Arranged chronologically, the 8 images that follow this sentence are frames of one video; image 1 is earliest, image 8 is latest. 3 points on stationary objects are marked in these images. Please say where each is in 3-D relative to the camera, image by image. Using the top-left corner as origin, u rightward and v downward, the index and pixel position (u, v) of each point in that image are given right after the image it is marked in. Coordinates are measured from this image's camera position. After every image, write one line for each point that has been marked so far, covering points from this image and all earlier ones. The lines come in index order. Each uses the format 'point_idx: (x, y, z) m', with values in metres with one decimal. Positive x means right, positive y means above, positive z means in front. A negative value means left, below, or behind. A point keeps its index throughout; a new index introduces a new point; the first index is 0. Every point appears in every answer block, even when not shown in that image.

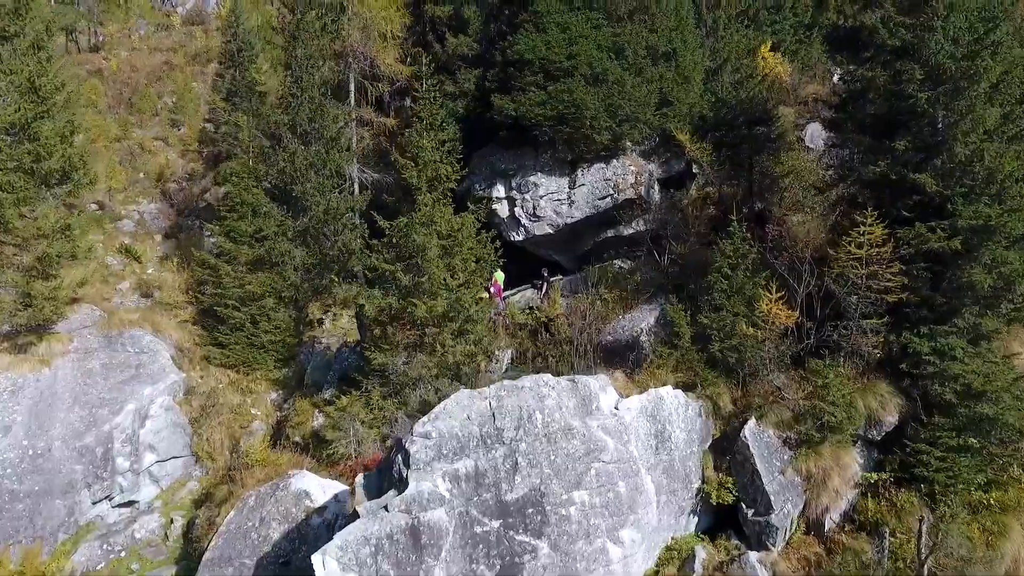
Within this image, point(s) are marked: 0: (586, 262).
0: (+1.8, +0.6, +15.3) m
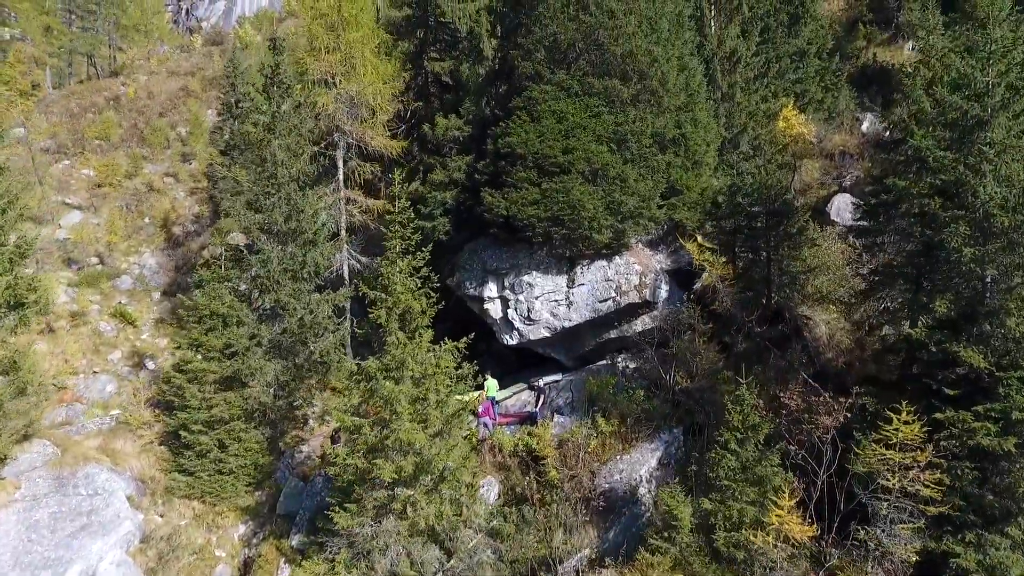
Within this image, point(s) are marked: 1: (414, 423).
0: (+1.7, -1.7, +14.1) m
1: (-1.7, -2.0, +9.8) m
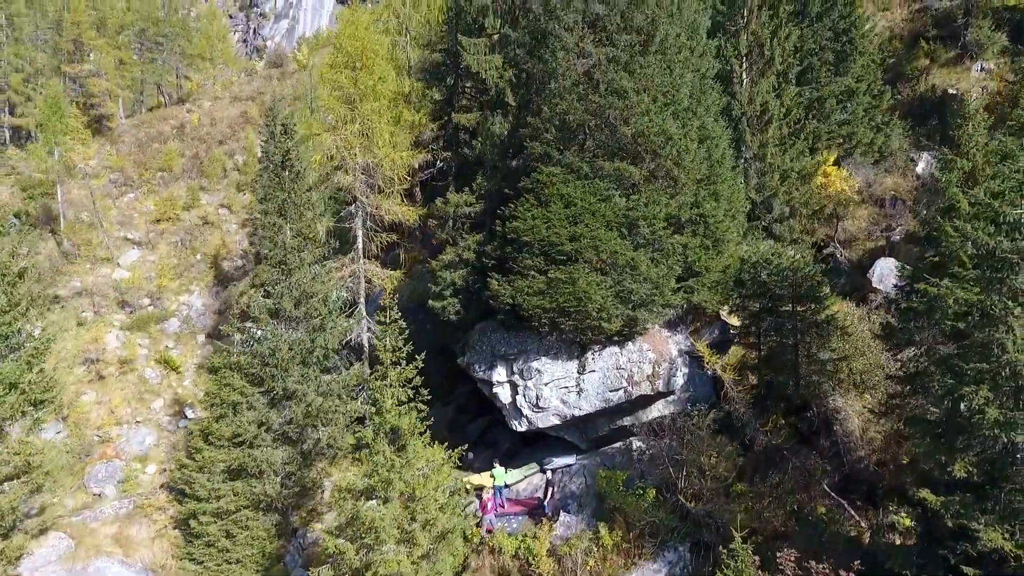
0: (+2.0, -3.5, +13.6) m
1: (-1.8, -3.7, +9.6) m
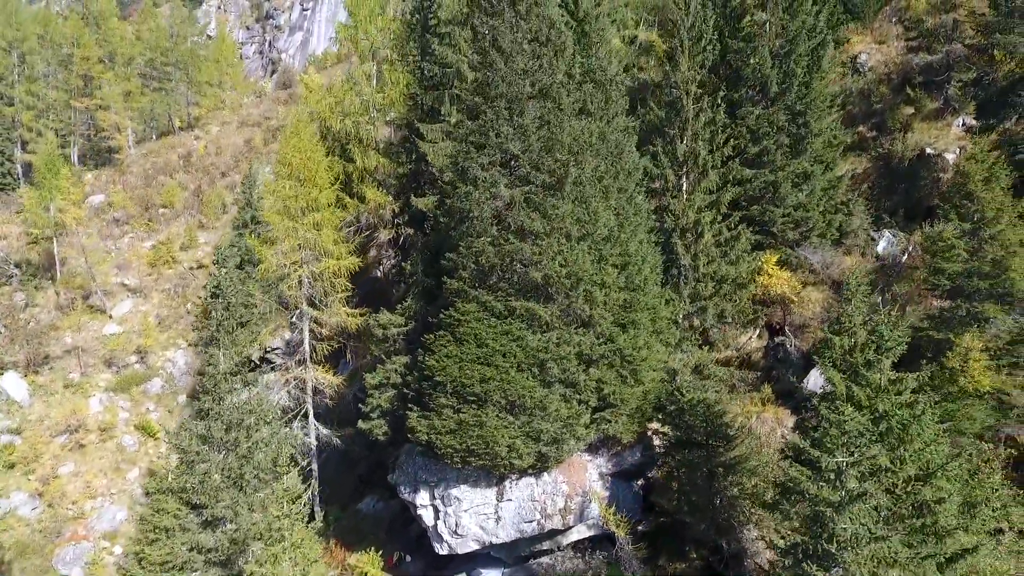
0: (+0.3, -6.2, +13.9) m
1: (-3.6, -6.5, +10.1) m
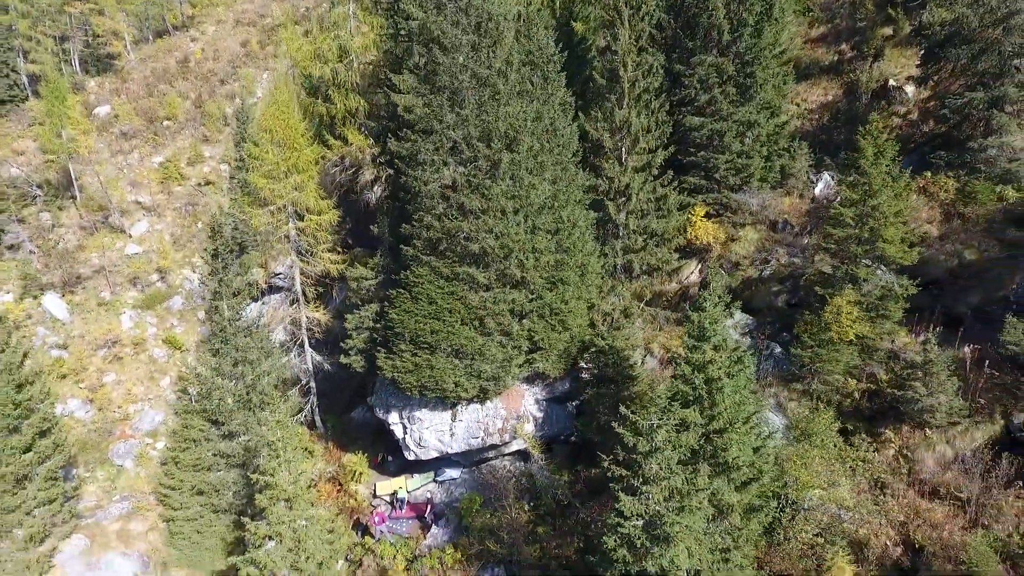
0: (-1.0, -5.0, +17.6) m
1: (-5.0, -6.1, +13.9) m
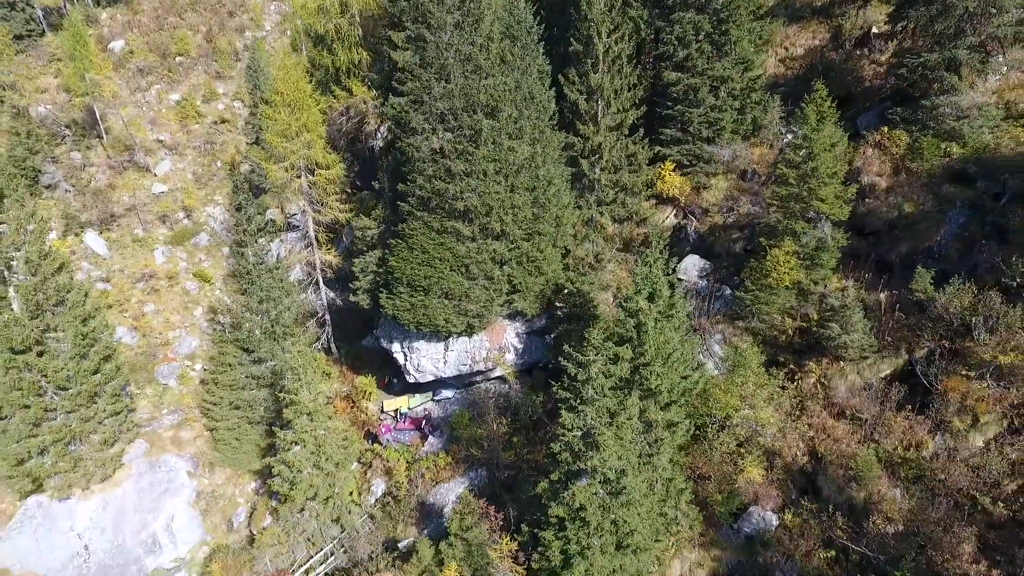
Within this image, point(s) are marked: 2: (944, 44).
0: (-1.5, -3.3, +20.6) m
1: (-5.5, -4.8, +17.3) m
2: (+13.0, +7.4, +18.7) m
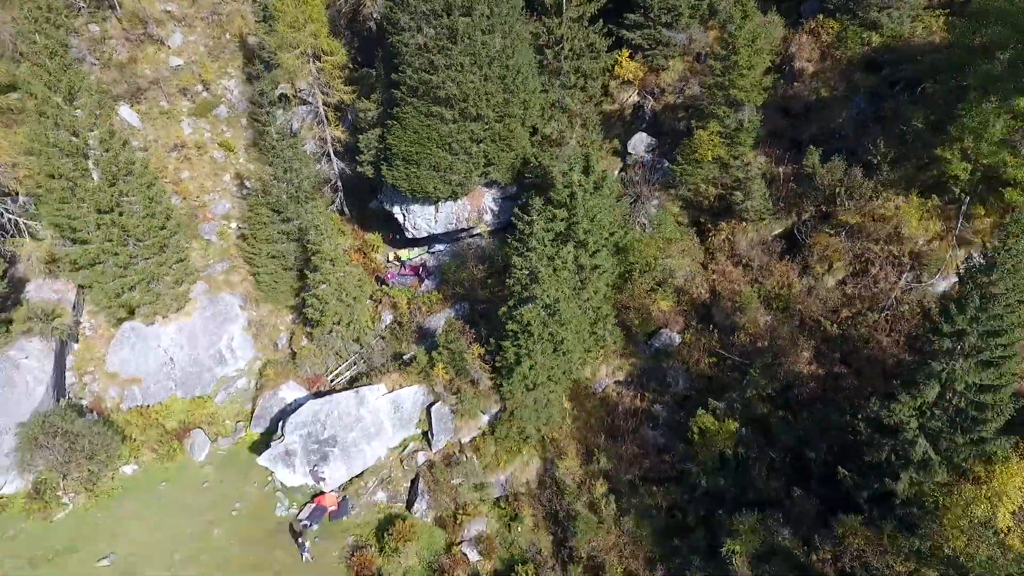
0: (-2.3, +1.9, +25.6) m
1: (-6.5, -0.2, +22.7) m
2: (+12.1, +11.8, +21.1) m
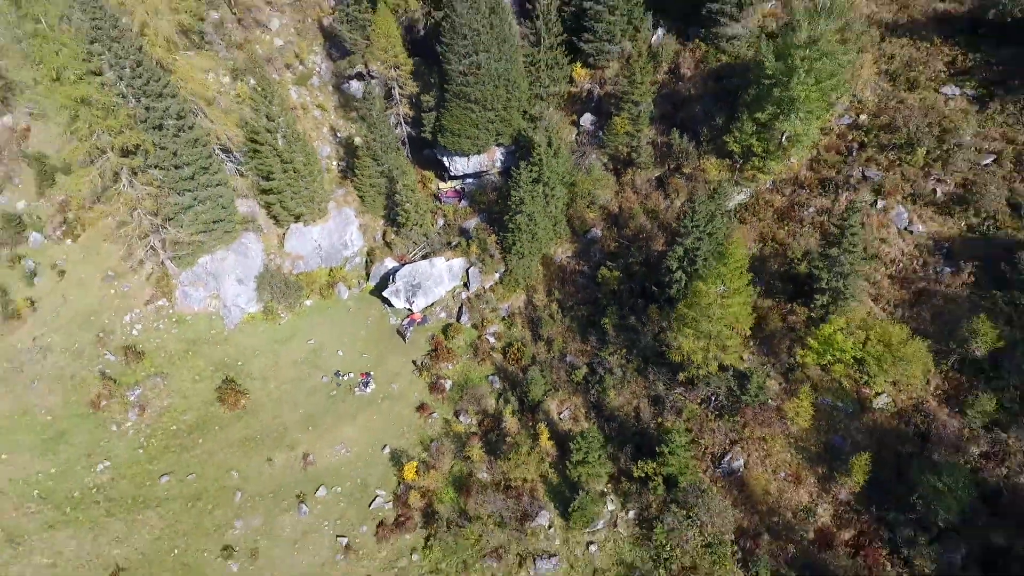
0: (-2.3, +7.8, +43.3) m
1: (-6.5, +5.2, +40.8) m
2: (+12.1, +16.9, +37.3) m
